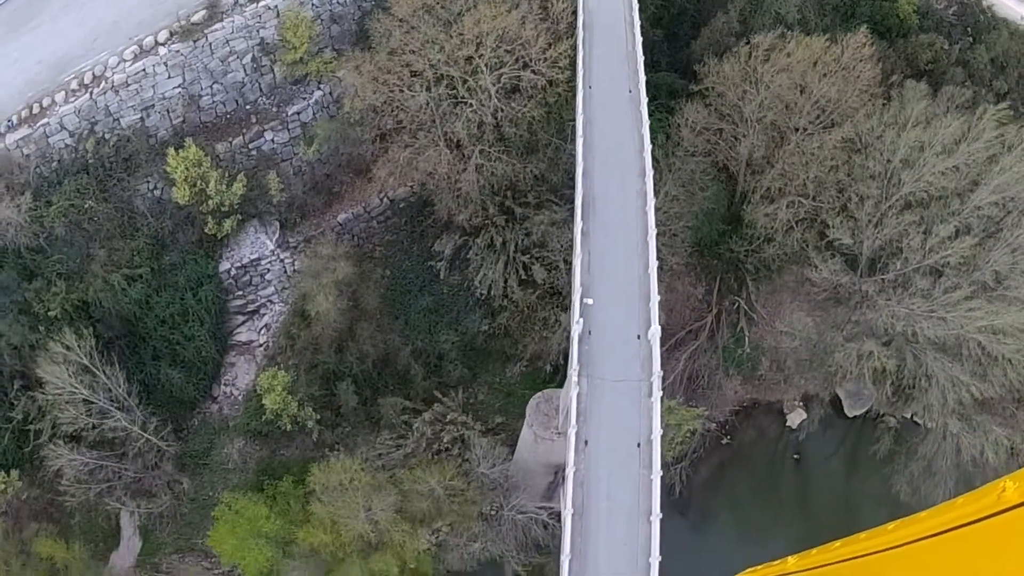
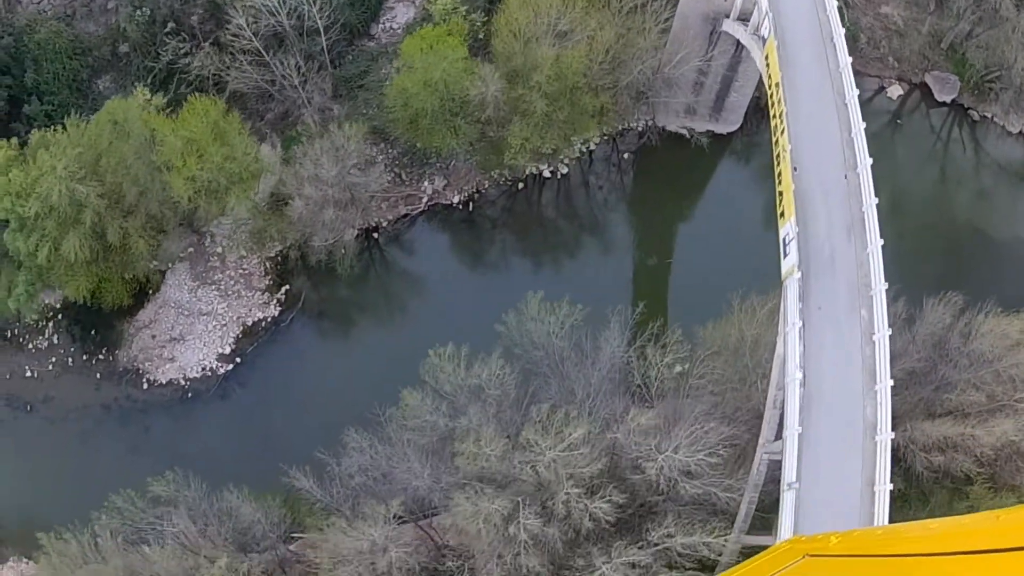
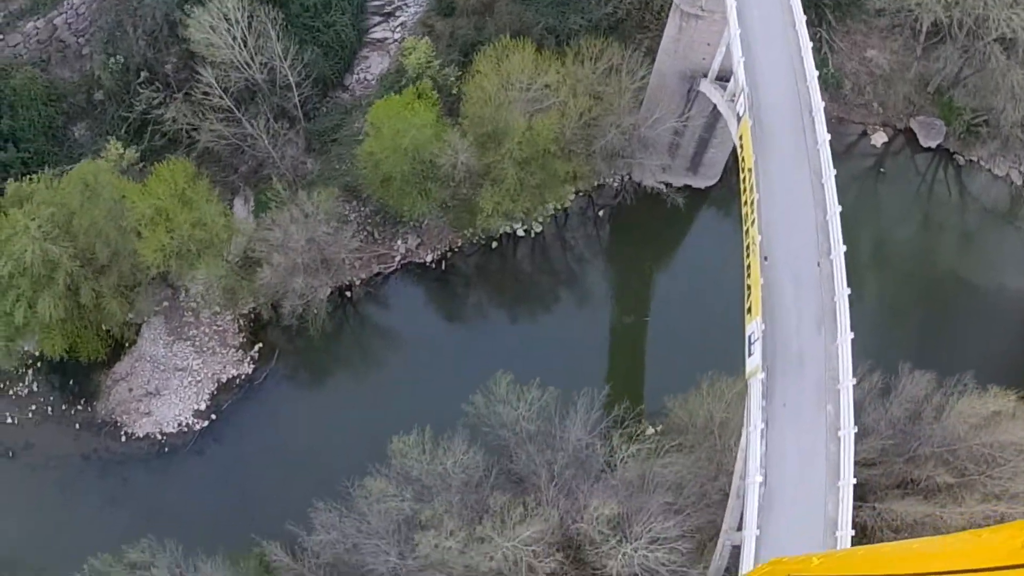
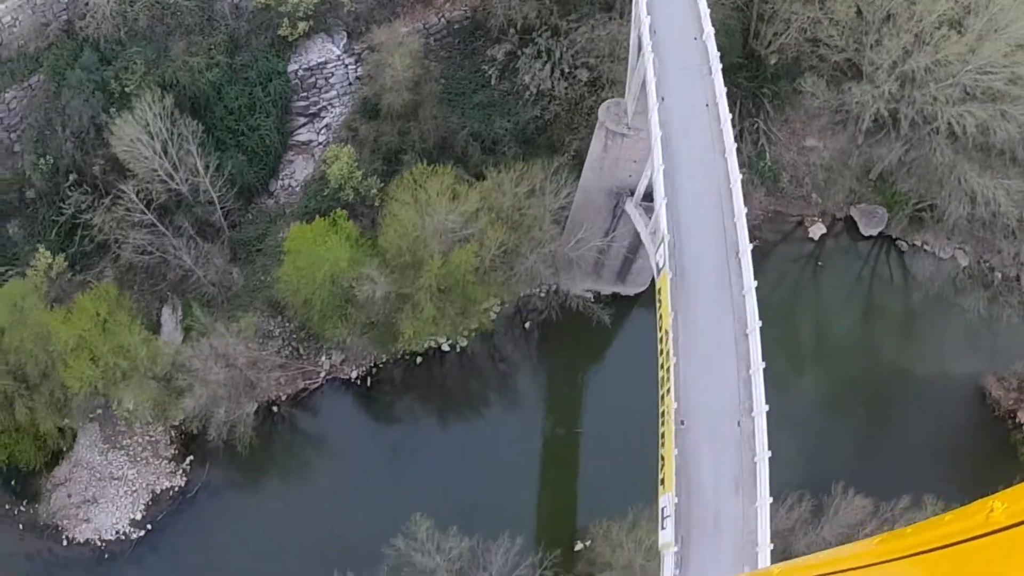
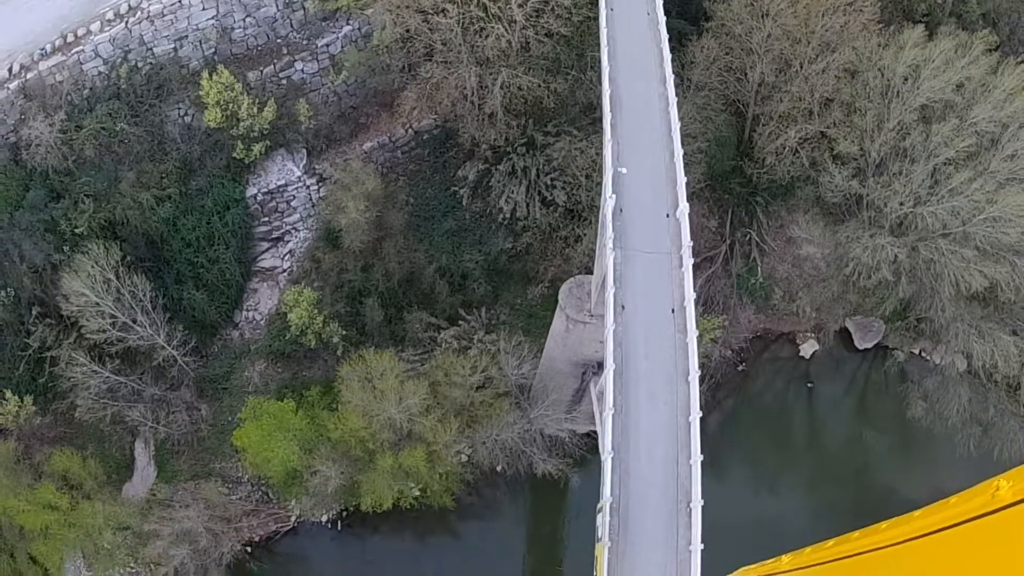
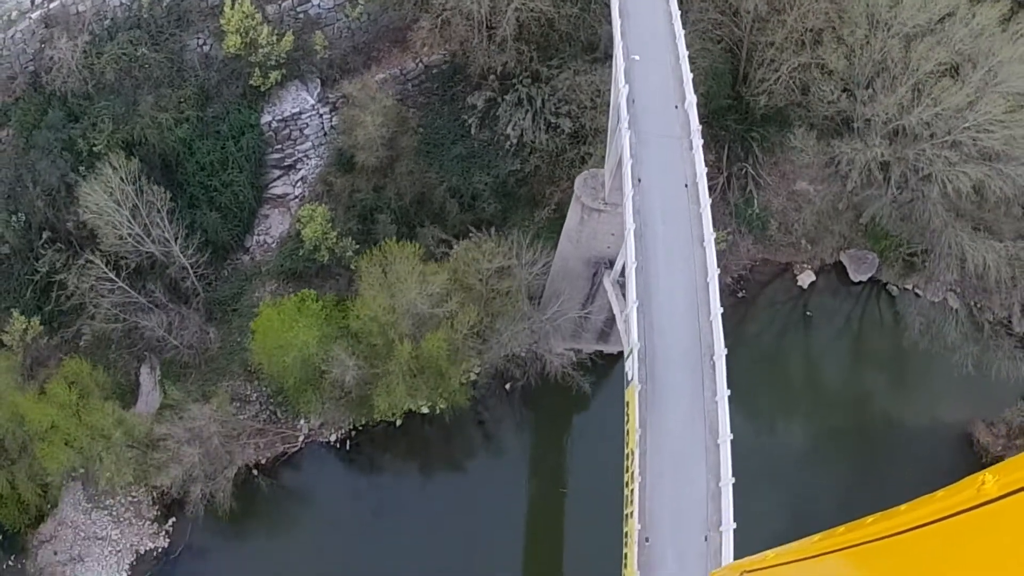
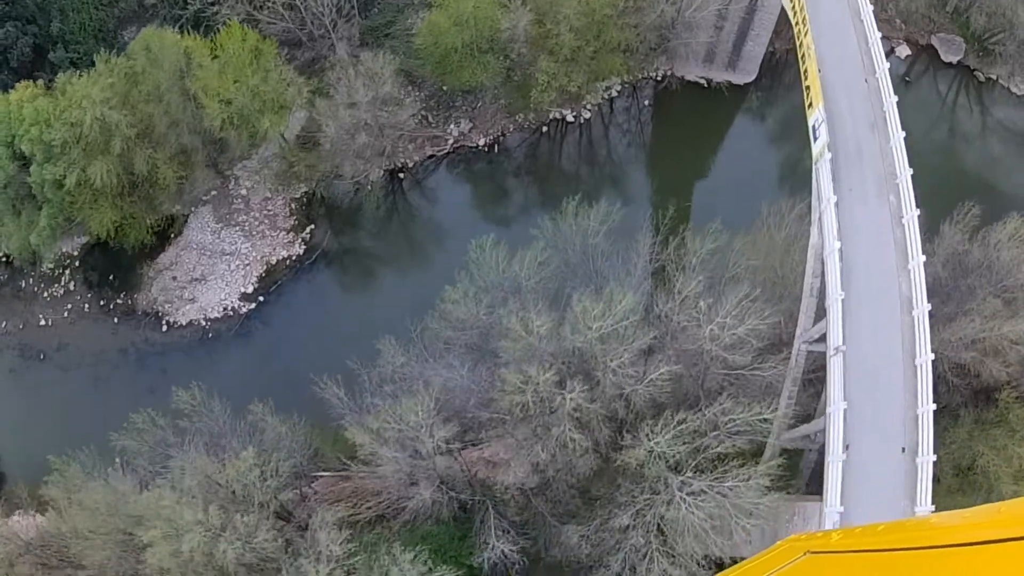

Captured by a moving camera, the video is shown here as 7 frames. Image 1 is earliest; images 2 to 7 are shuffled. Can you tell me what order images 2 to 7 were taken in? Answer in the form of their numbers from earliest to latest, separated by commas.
5, 6, 4, 3, 2, 7
